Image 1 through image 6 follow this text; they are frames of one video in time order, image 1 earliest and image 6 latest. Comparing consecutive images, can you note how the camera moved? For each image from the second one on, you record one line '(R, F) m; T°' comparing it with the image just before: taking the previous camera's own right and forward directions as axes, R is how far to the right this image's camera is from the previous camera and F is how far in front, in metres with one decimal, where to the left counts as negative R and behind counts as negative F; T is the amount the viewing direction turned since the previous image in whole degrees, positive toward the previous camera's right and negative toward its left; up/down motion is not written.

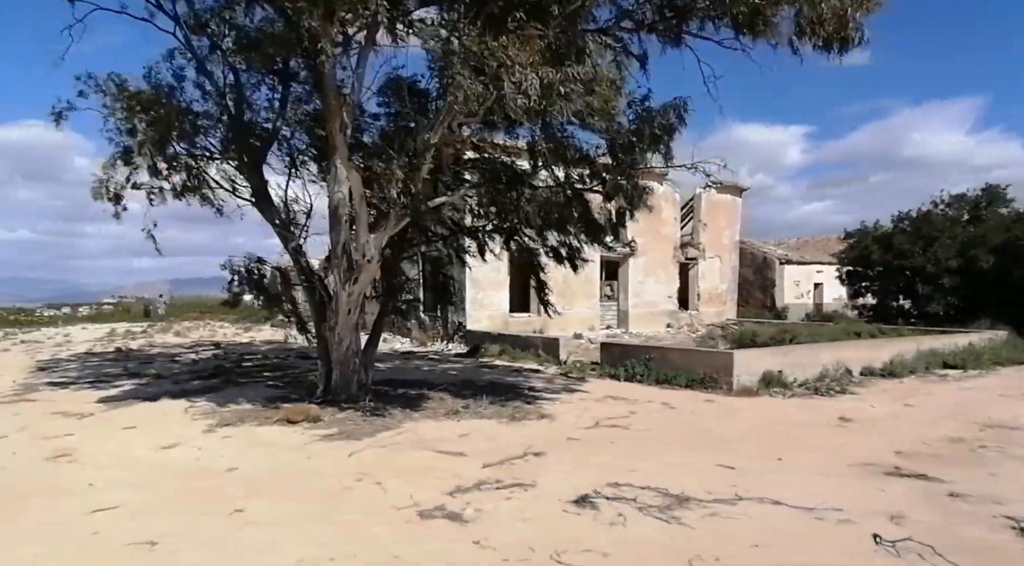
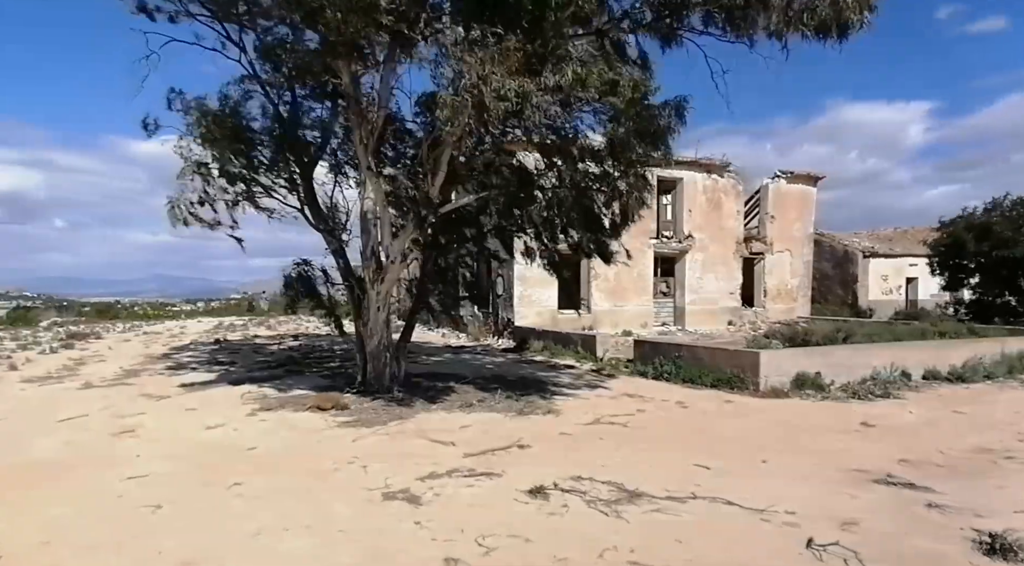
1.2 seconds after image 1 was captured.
(+1.0, -0.2) m; -8°
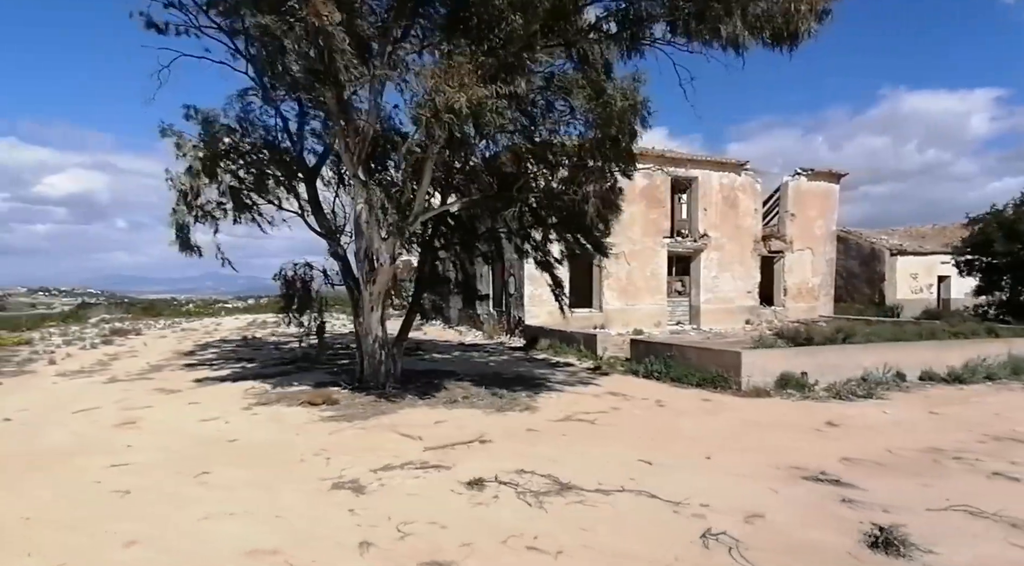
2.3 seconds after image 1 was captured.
(+0.9, -0.3) m; -4°
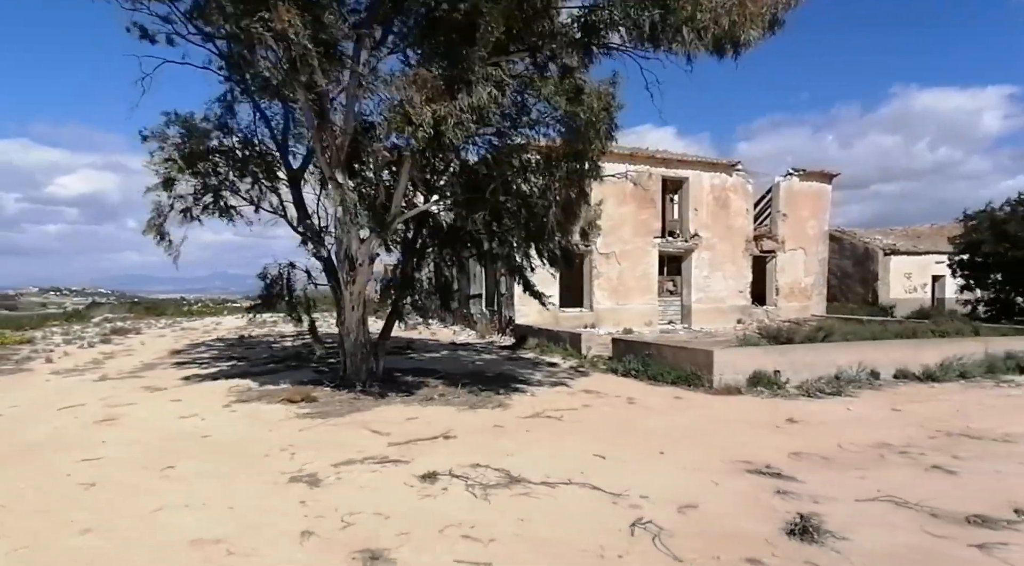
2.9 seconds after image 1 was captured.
(+0.5, -0.2) m; 0°
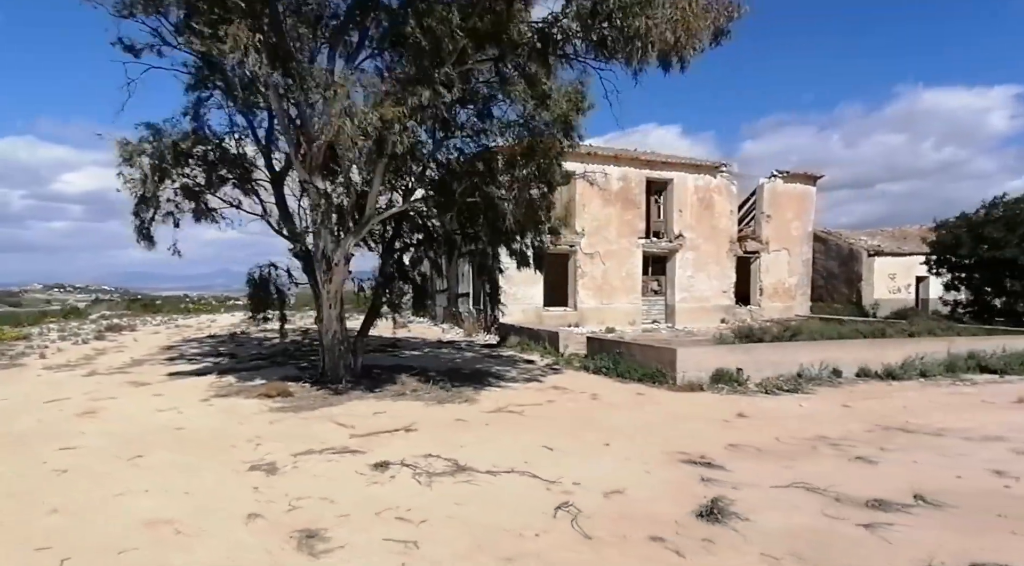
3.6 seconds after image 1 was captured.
(+0.5, -0.3) m; 0°
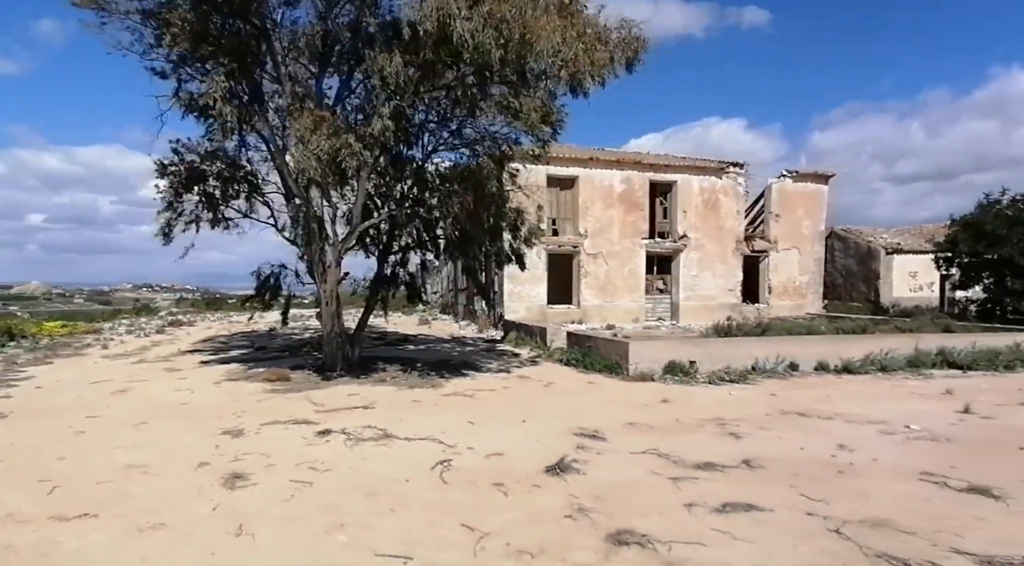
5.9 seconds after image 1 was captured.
(+1.5, -1.1) m; -4°
